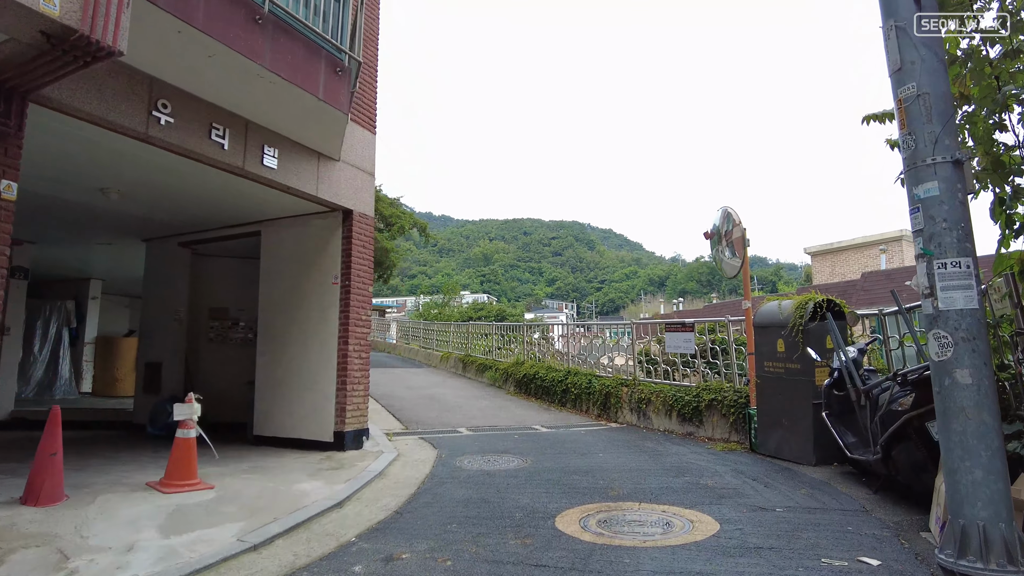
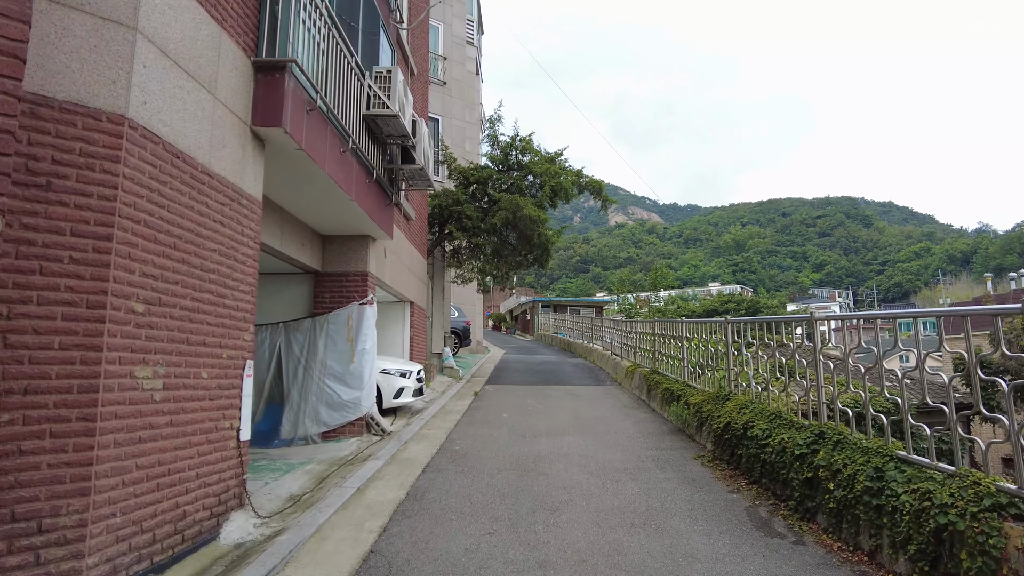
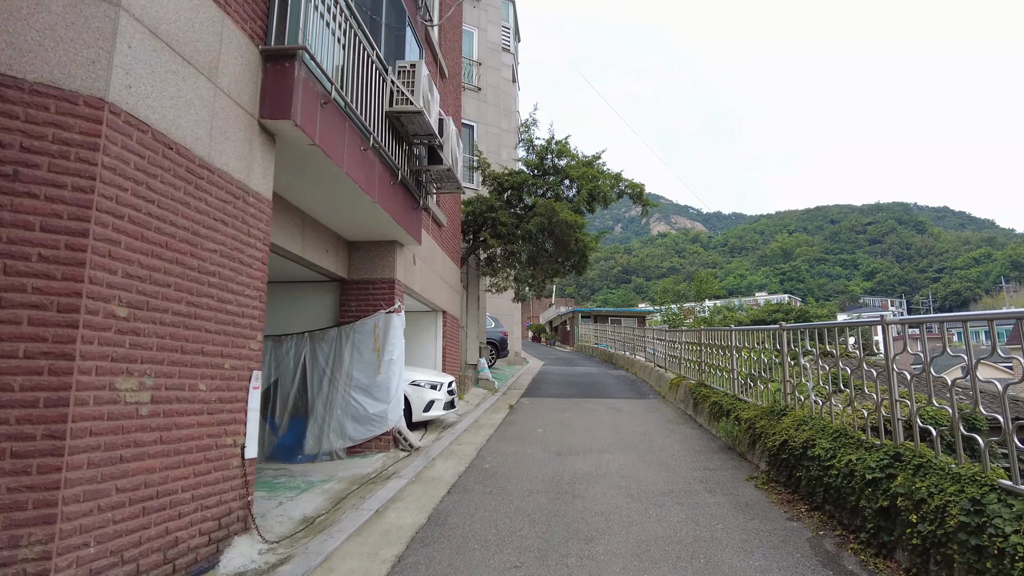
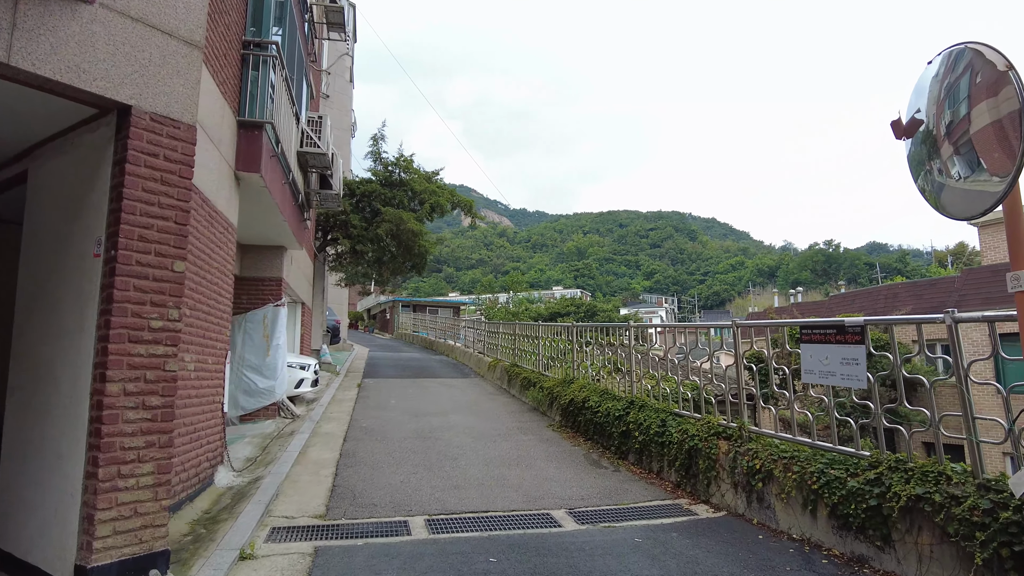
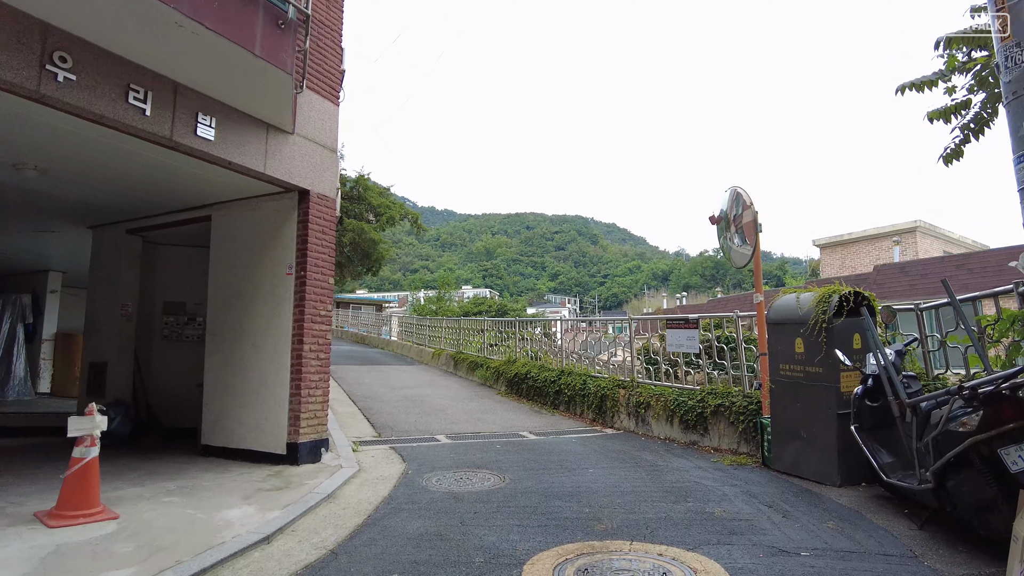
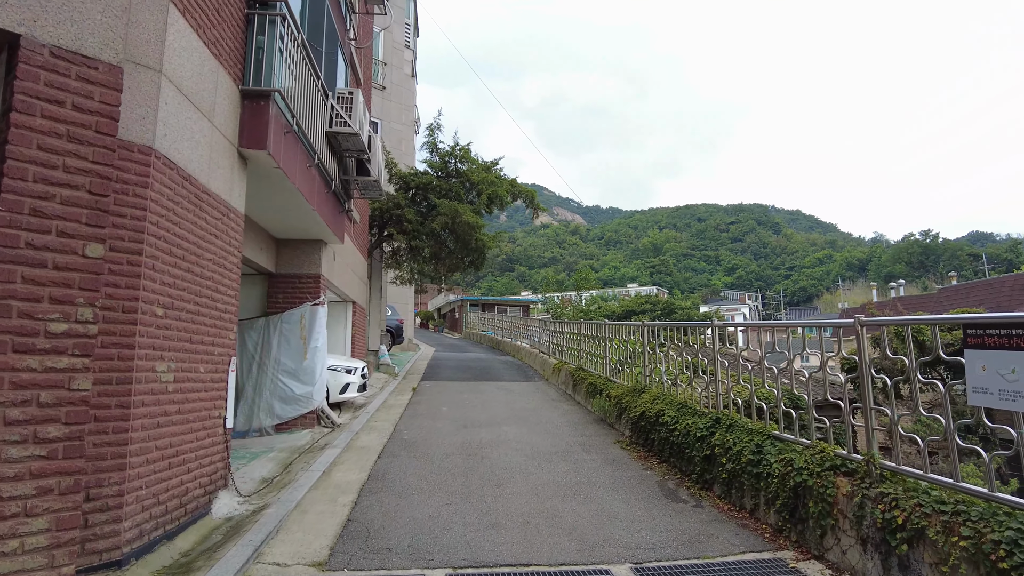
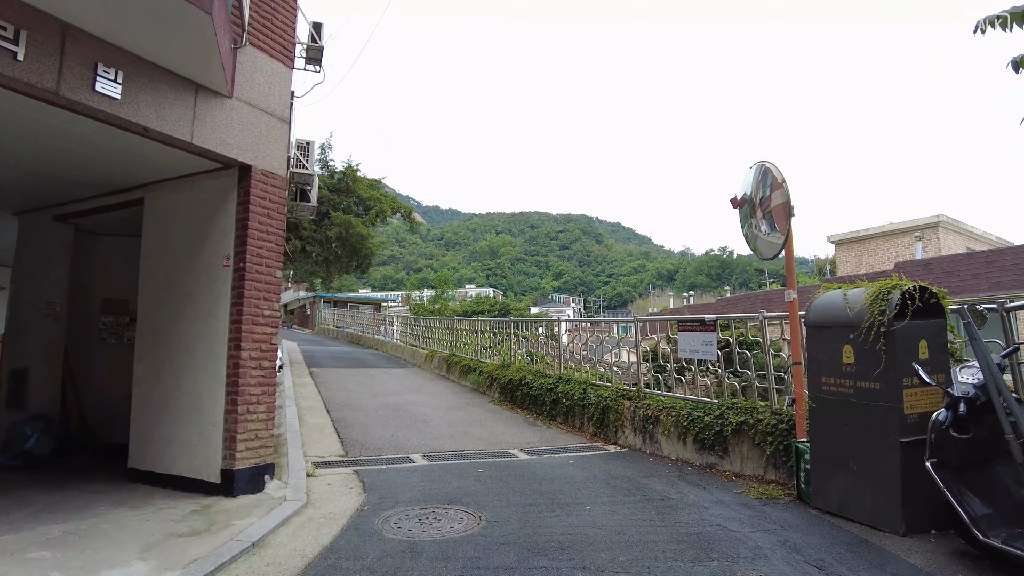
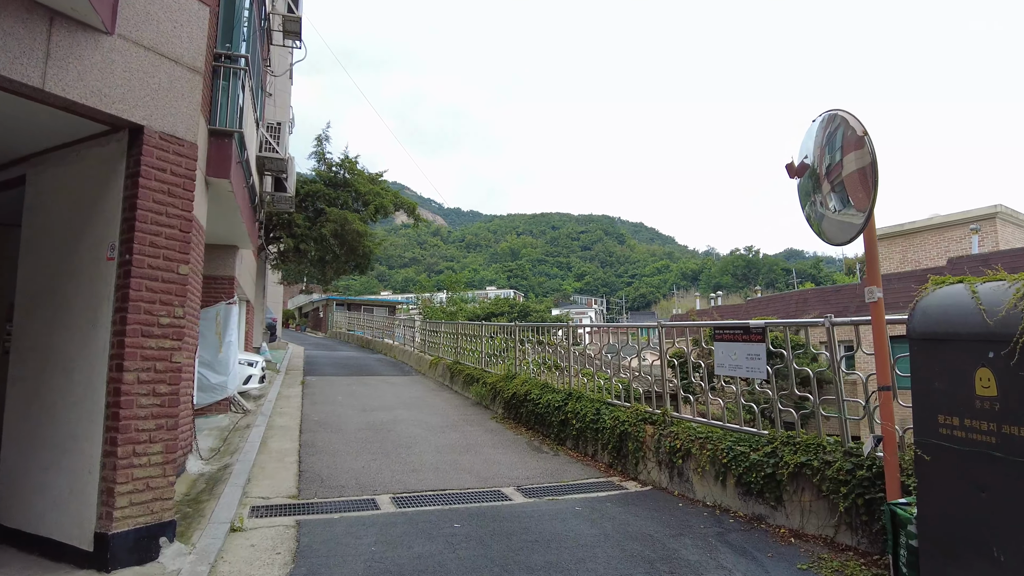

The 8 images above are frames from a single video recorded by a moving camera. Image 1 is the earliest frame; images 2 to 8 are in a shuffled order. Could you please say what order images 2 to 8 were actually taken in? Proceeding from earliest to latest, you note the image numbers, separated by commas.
5, 7, 8, 4, 6, 2, 3
